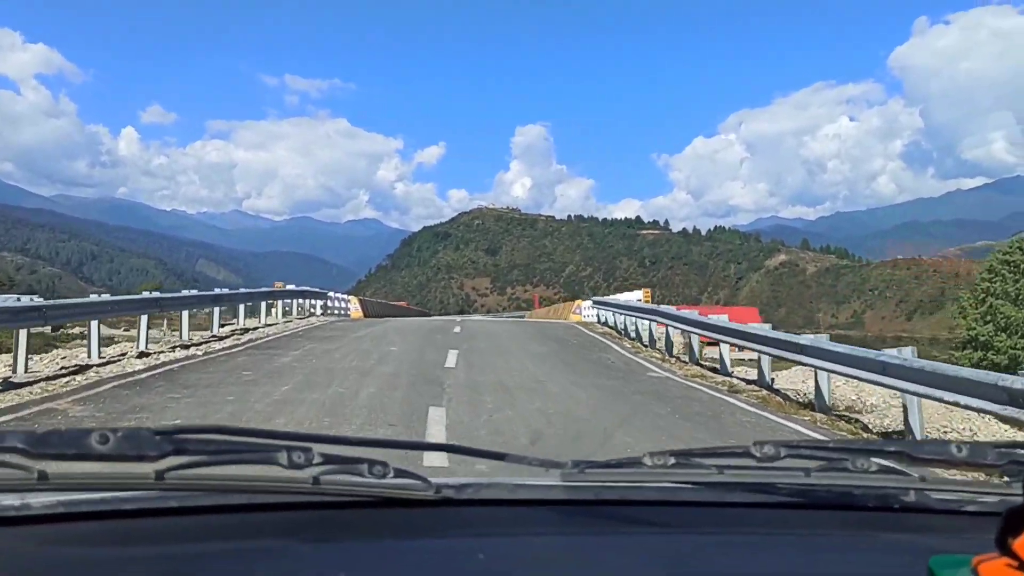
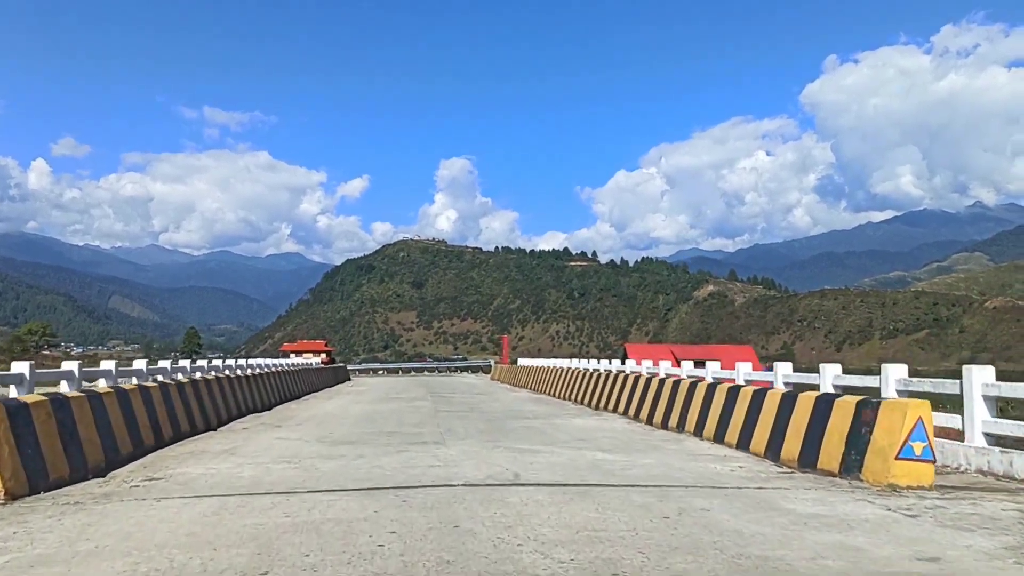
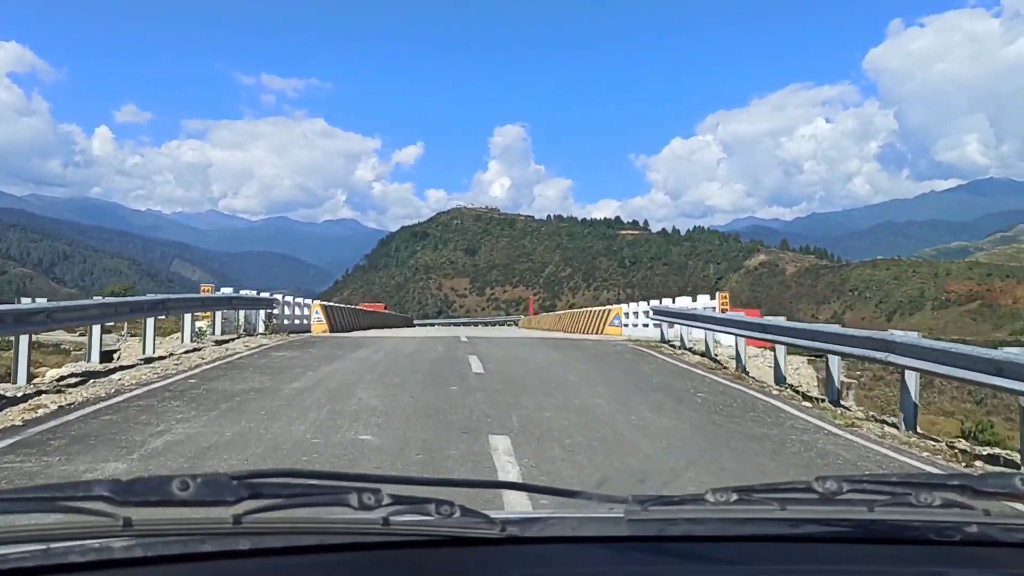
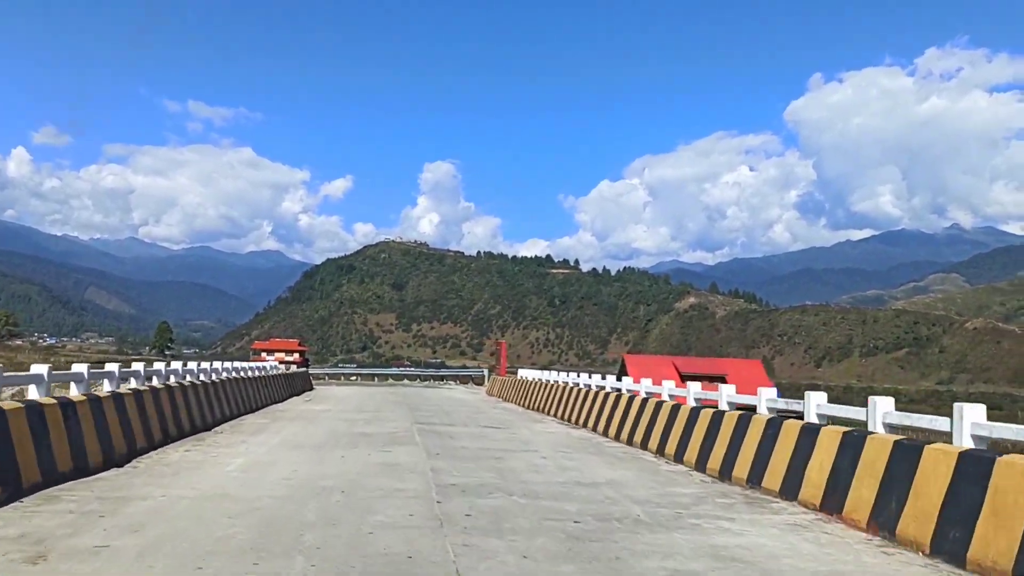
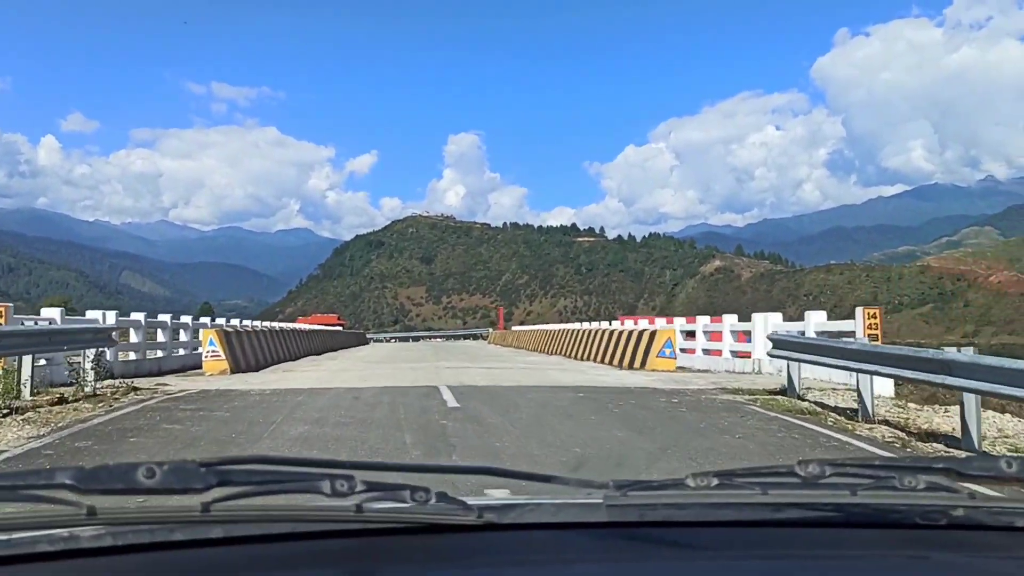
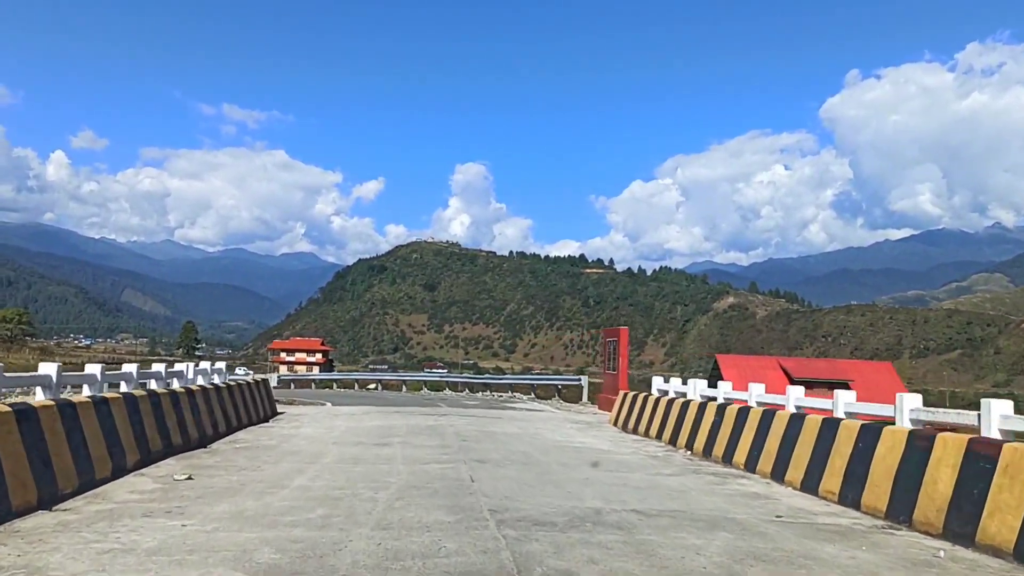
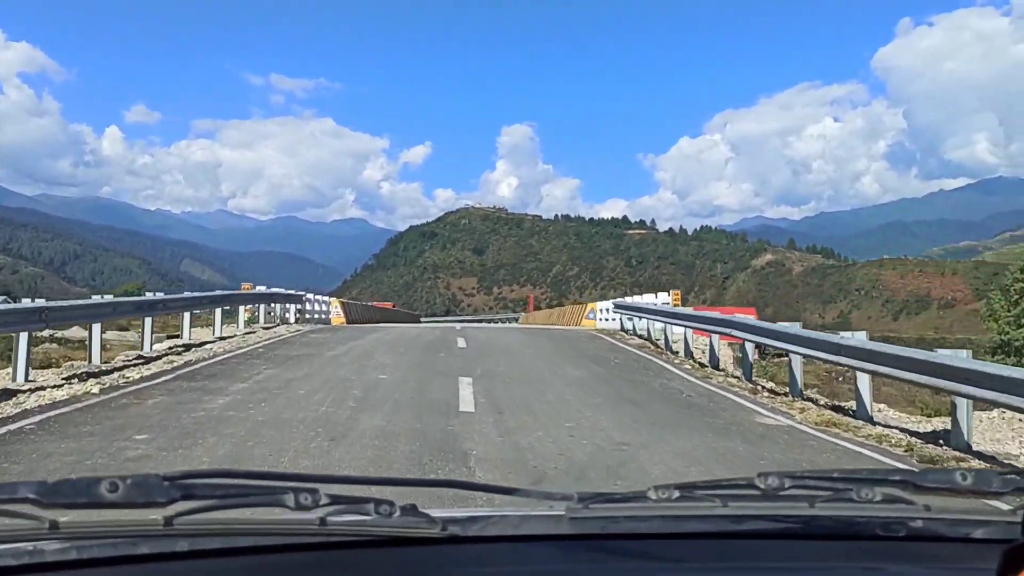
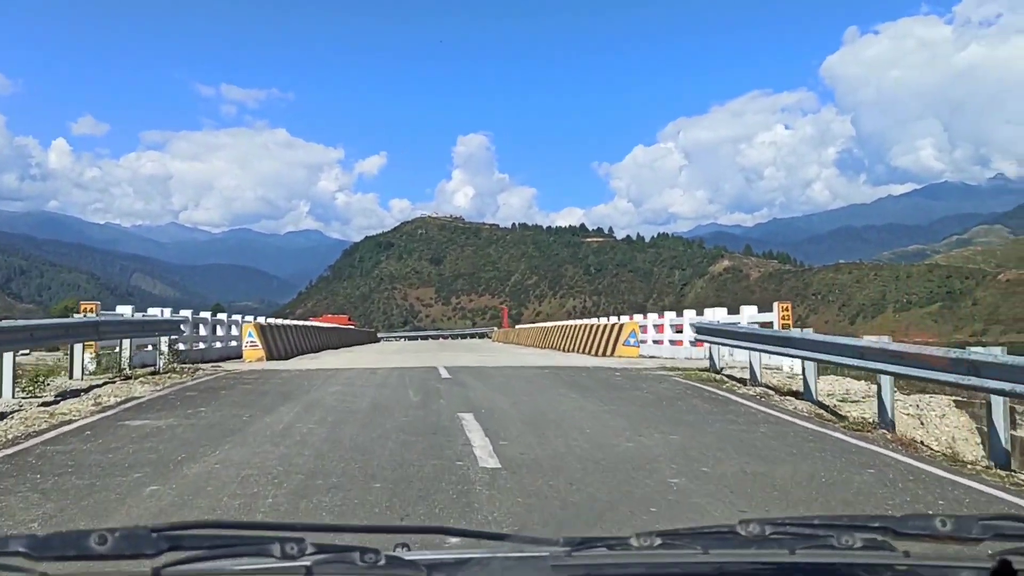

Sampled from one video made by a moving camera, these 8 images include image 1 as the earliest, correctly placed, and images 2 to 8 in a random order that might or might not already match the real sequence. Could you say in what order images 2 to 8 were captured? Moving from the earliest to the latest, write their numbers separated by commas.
7, 3, 8, 5, 2, 4, 6
